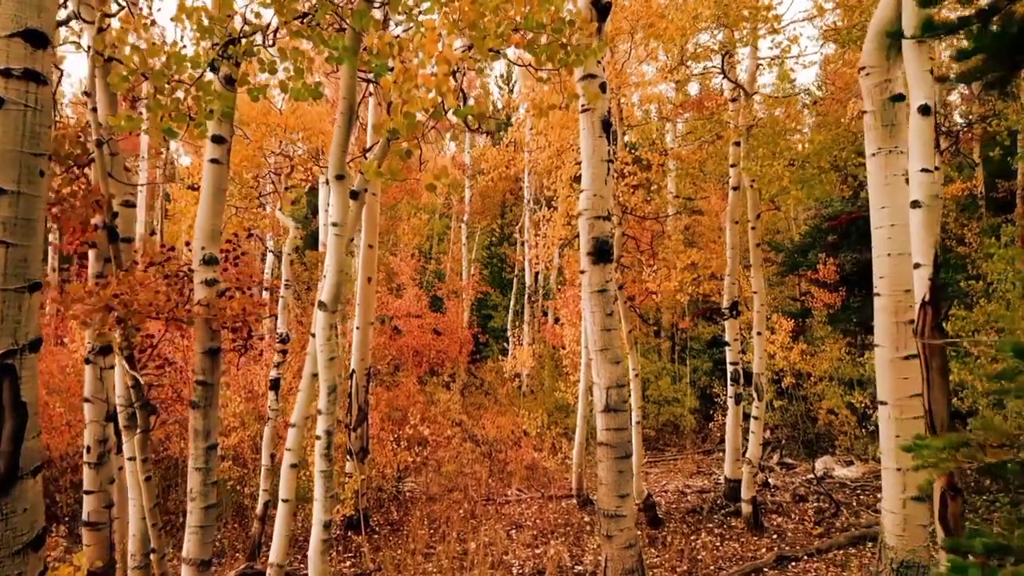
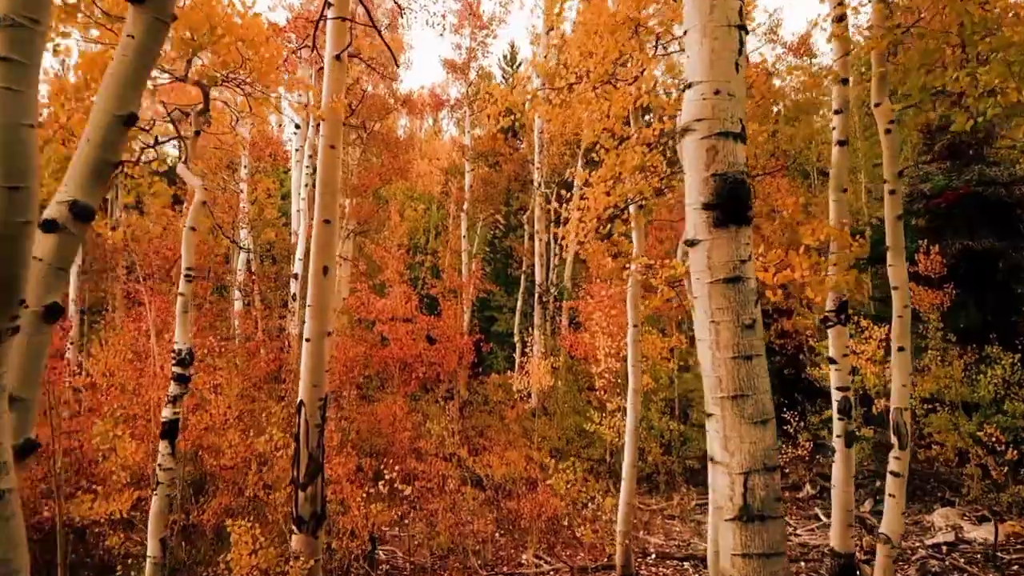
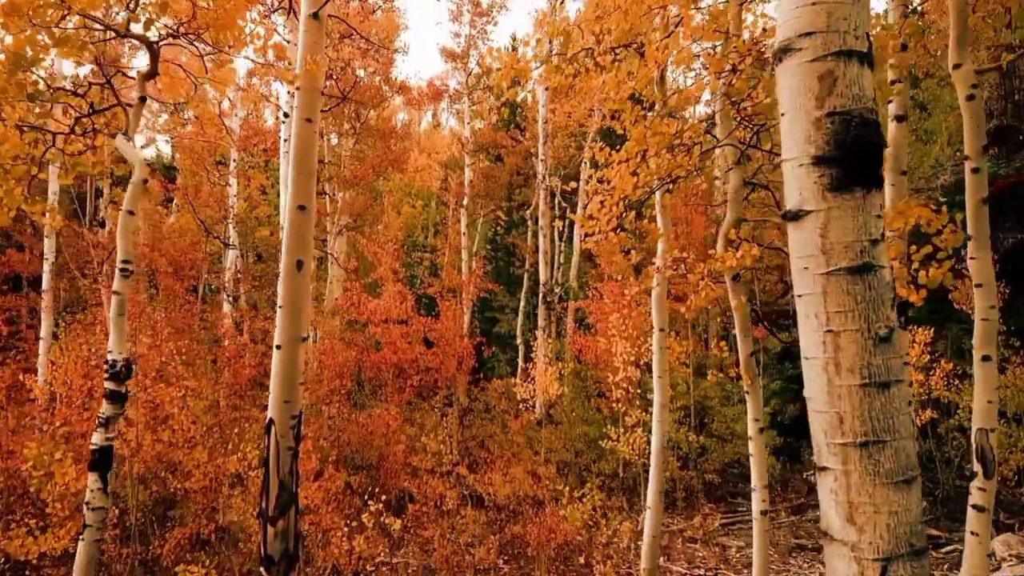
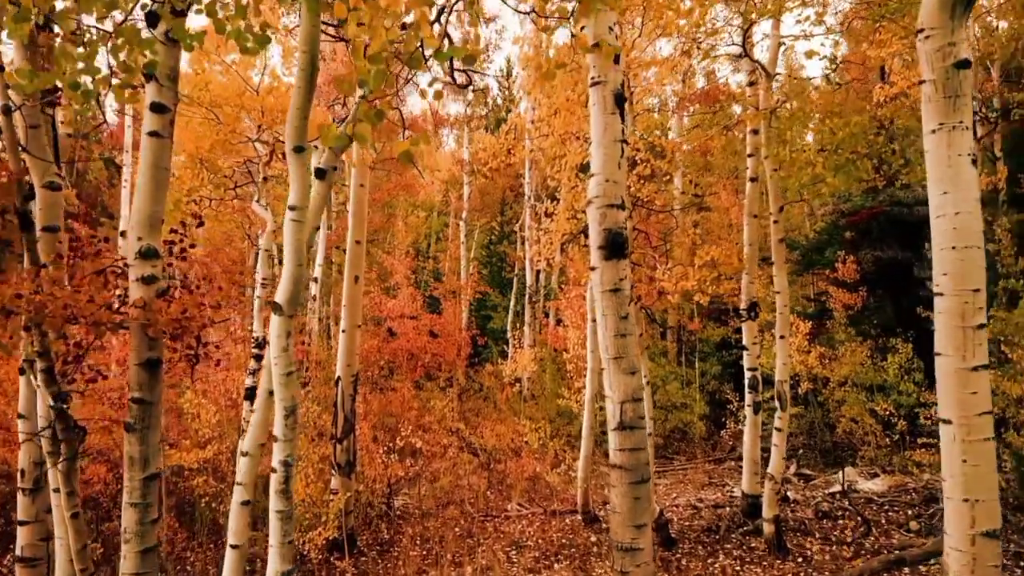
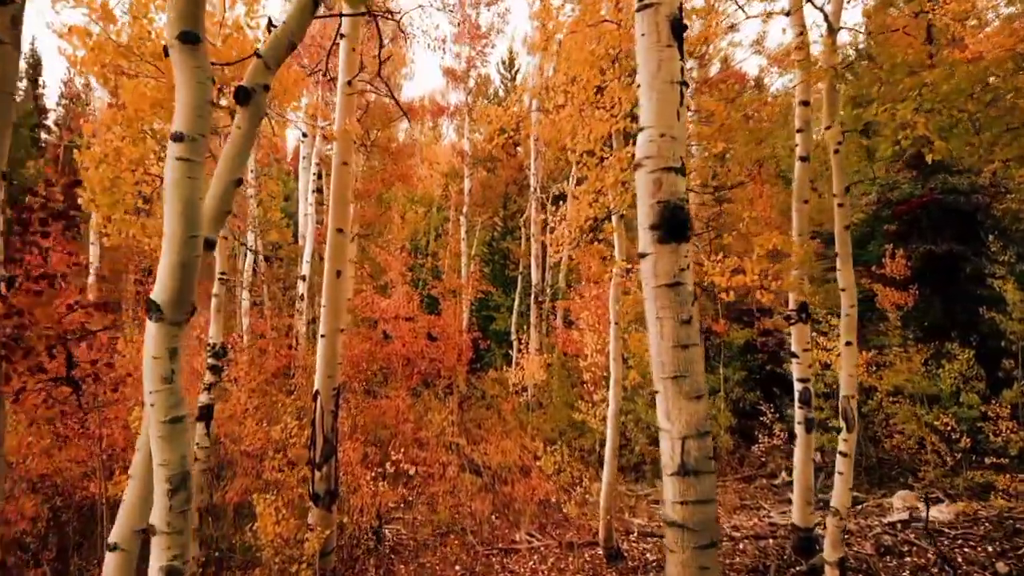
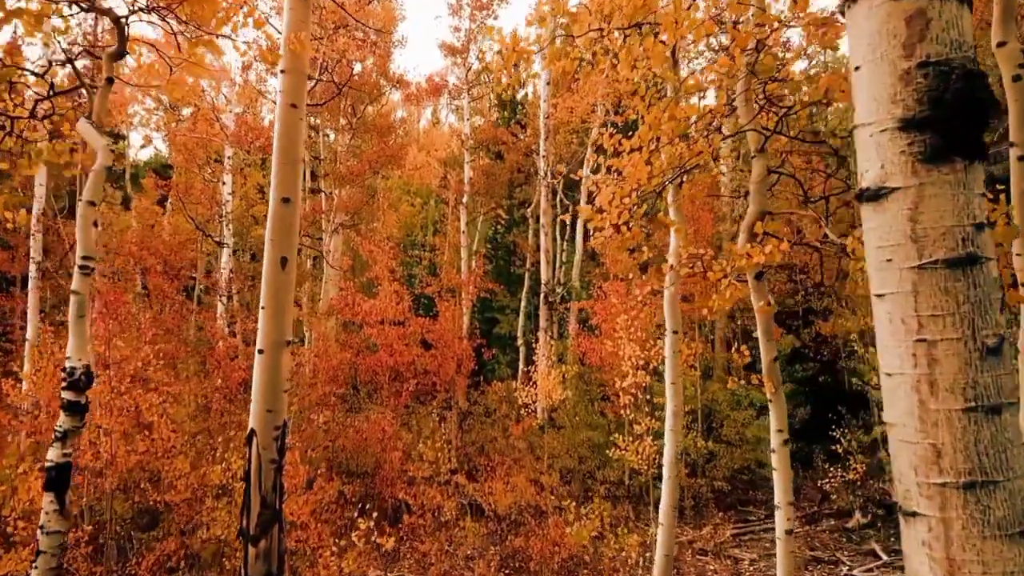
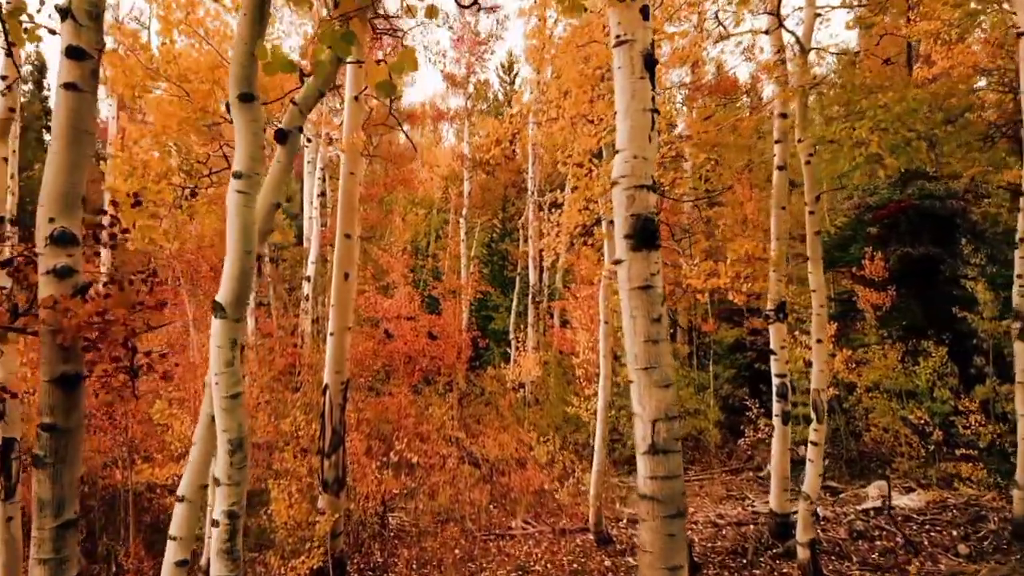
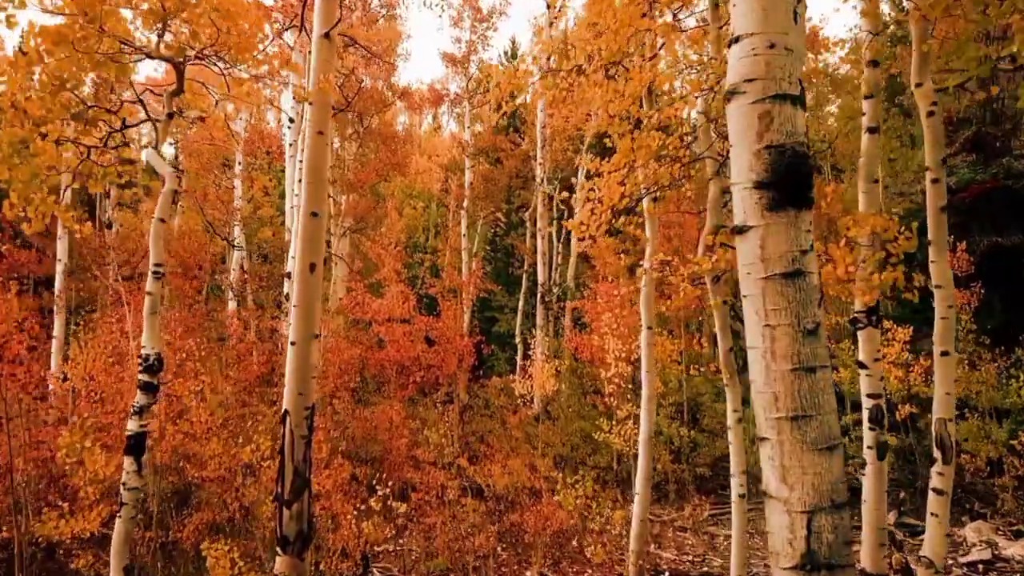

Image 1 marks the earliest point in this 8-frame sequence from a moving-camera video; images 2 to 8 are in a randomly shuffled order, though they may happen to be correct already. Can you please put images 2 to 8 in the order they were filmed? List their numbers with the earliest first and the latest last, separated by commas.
4, 7, 5, 2, 8, 3, 6
